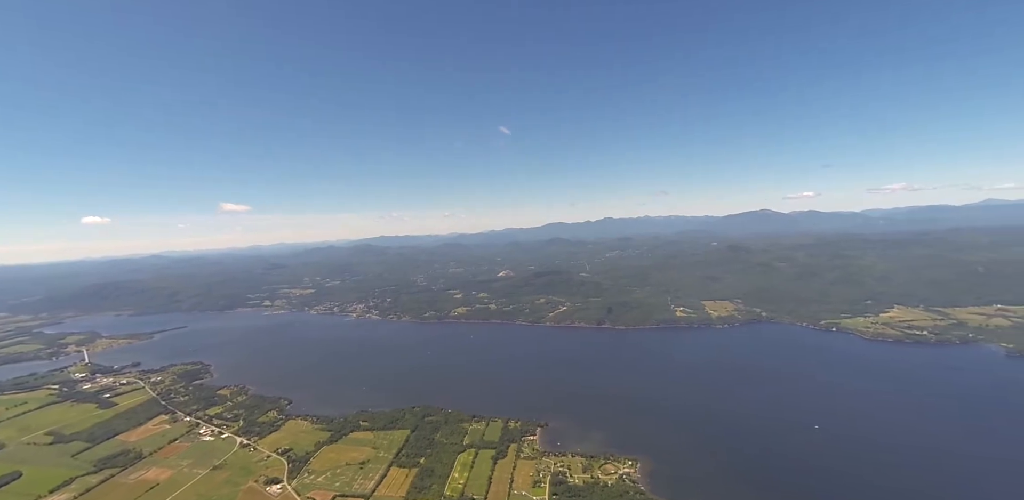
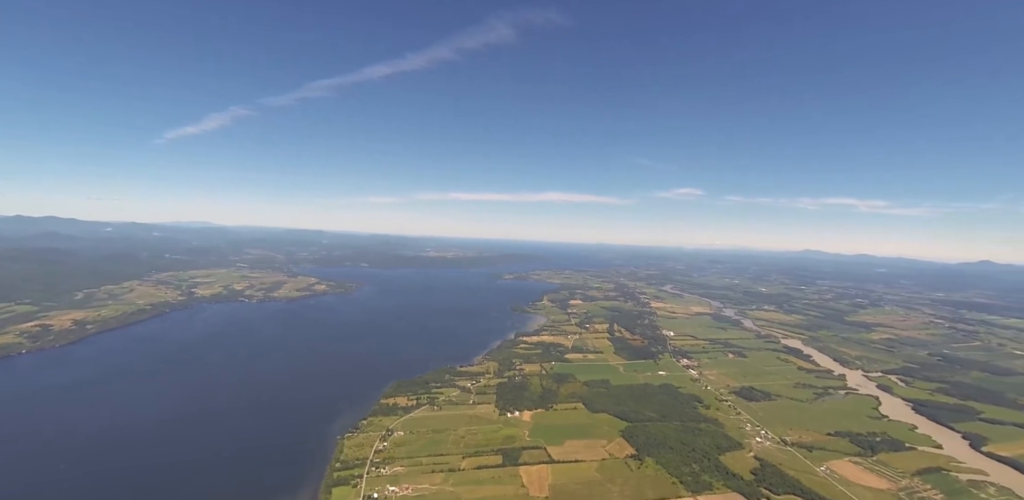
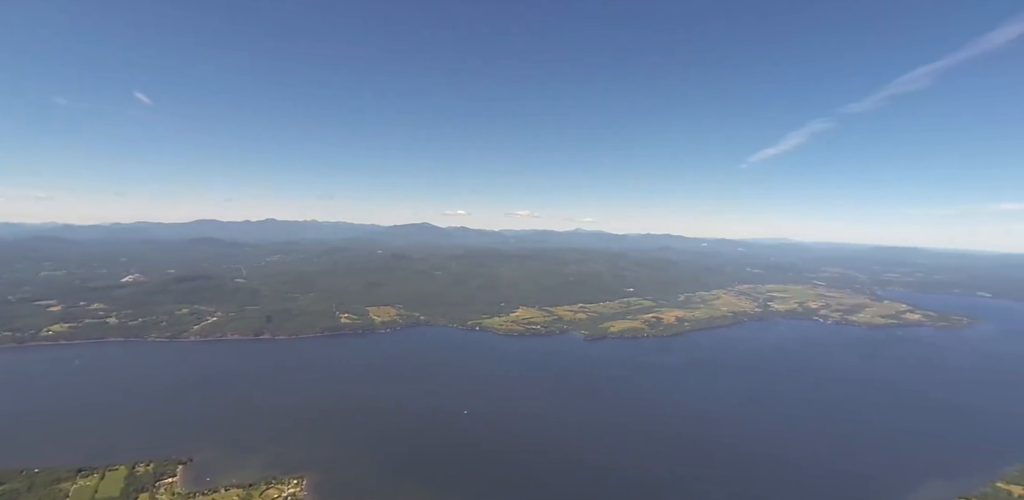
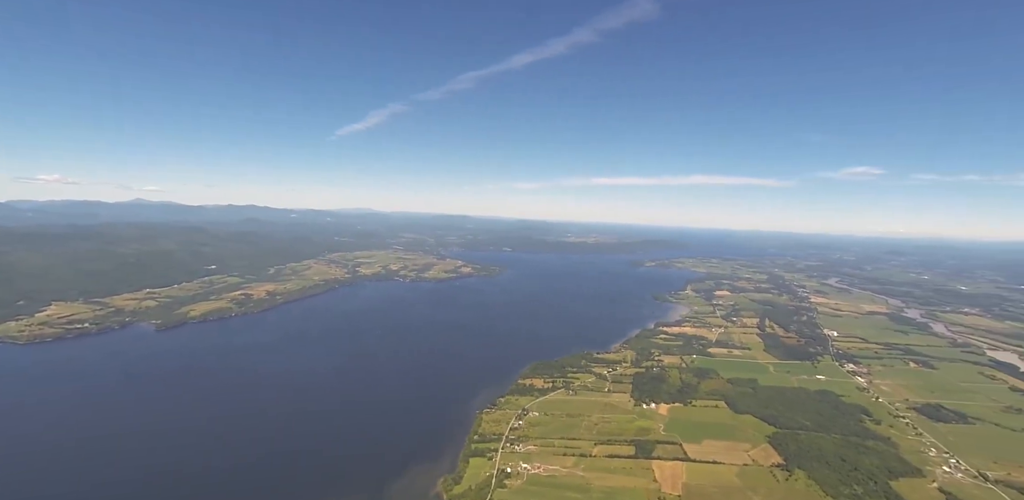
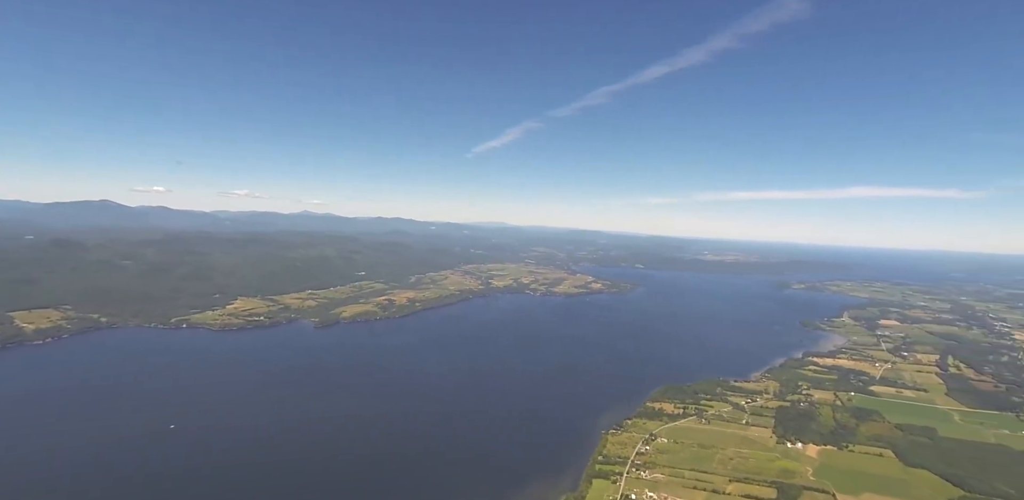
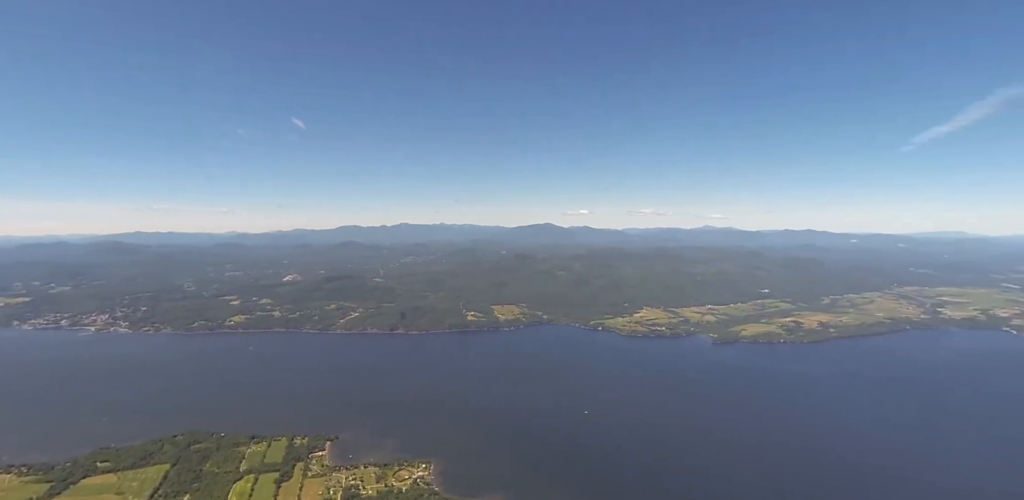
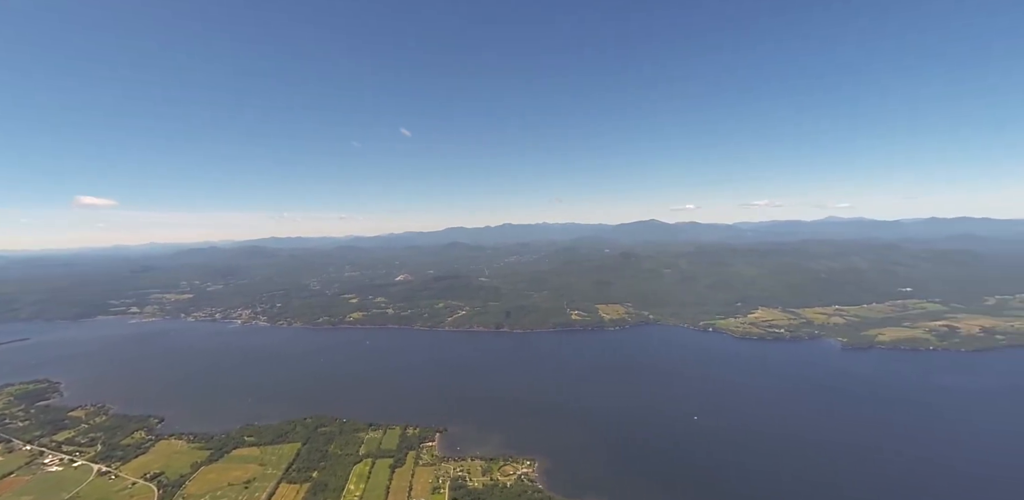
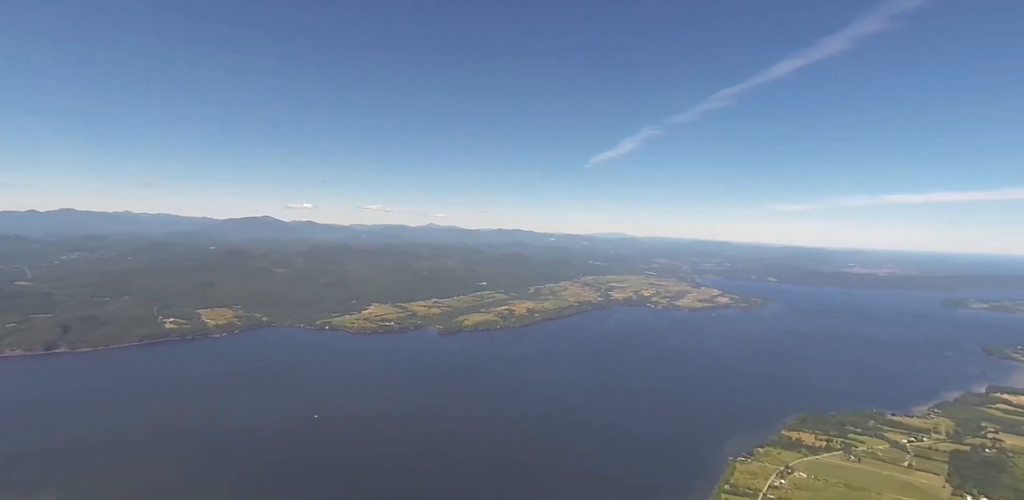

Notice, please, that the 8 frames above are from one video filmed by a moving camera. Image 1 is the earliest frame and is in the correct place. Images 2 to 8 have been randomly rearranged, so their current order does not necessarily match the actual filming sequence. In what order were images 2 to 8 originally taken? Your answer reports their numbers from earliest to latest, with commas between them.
7, 6, 3, 8, 5, 4, 2
